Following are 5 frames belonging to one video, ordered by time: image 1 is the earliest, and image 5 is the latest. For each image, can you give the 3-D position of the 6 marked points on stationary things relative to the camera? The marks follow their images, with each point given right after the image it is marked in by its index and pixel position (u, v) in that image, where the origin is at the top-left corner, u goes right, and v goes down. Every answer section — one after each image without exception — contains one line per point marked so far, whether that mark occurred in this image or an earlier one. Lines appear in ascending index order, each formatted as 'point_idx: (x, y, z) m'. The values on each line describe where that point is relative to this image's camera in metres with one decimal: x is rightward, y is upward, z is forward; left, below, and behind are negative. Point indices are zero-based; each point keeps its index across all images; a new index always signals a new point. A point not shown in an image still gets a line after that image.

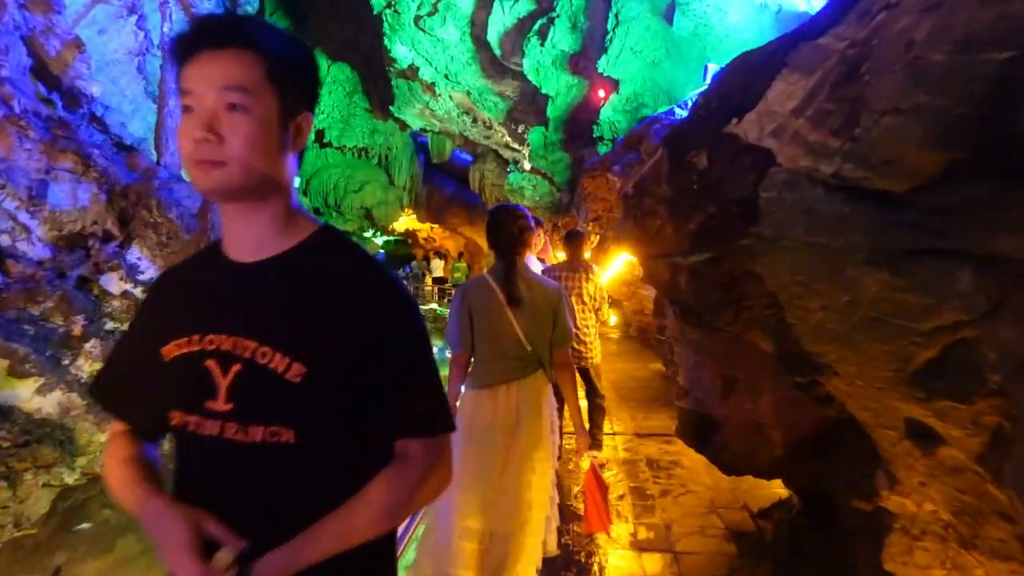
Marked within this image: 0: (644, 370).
0: (+1.5, -1.0, +8.5) m
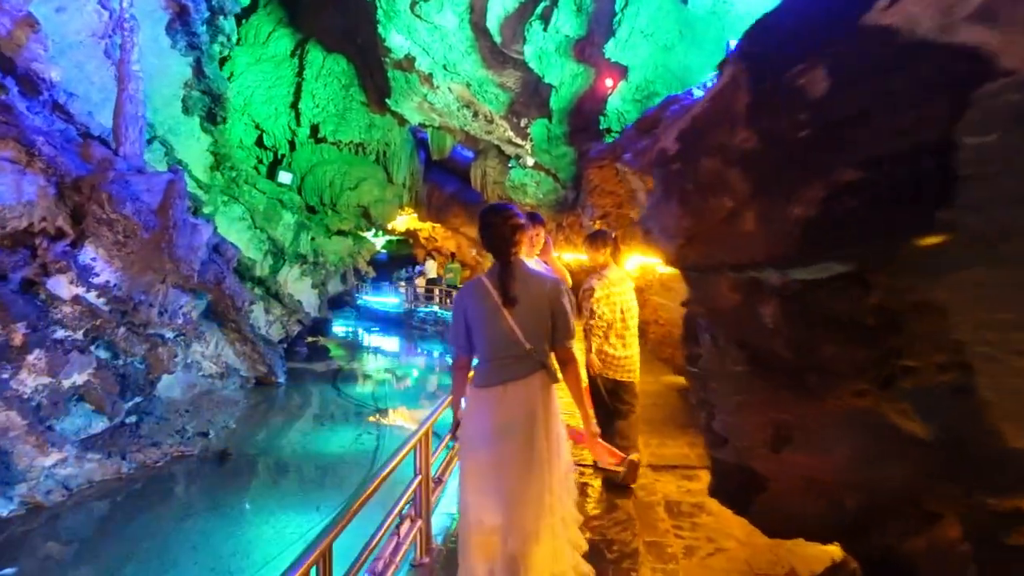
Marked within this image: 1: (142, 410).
0: (+1.5, -1.0, +7.6) m
1: (-4.5, -1.5, +8.8) m
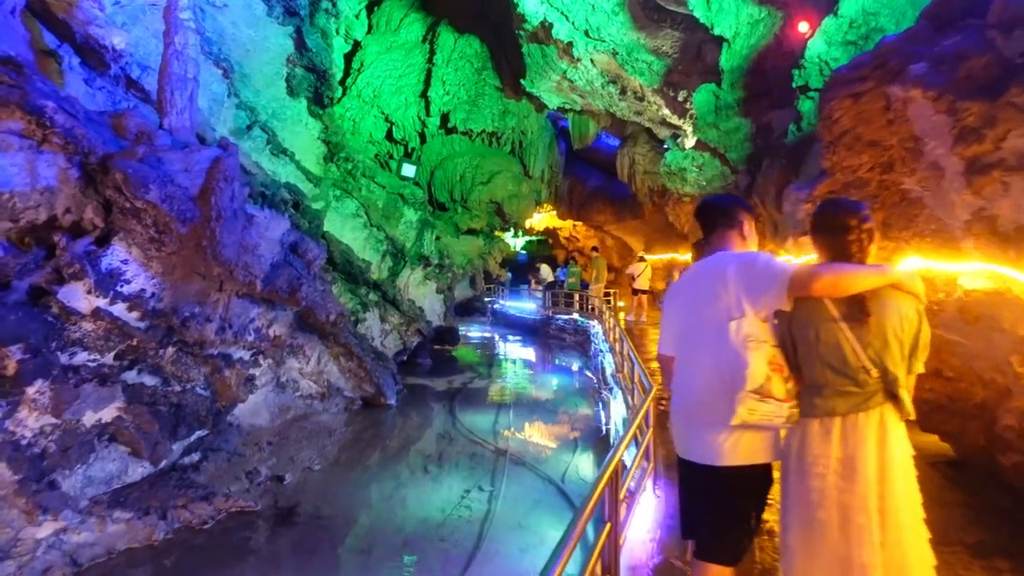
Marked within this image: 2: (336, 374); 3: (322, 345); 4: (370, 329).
0: (+2.6, -1.2, +4.9) m
1: (-3.0, -1.6, +7.2) m
2: (-2.5, -1.2, +10.3) m
3: (-2.6, -0.8, +10.1) m
4: (-2.4, -0.7, +12.5) m
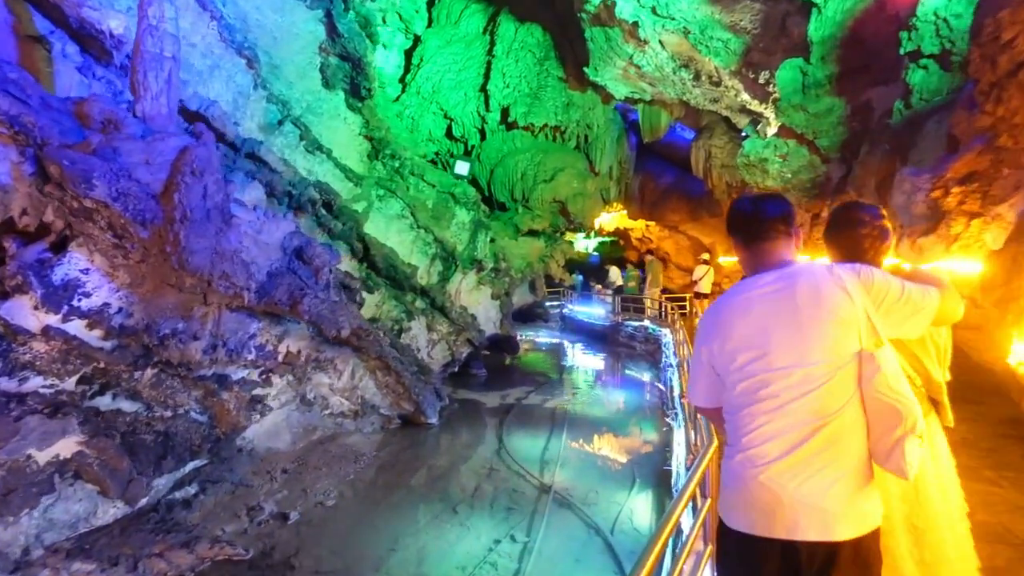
0: (+2.7, -1.3, +3.4) m
1: (-2.7, -1.7, +6.4) m
2: (-1.8, -1.3, +9.4) m
3: (-2.0, -0.9, +9.2) m
4: (-1.5, -0.8, +11.5) m
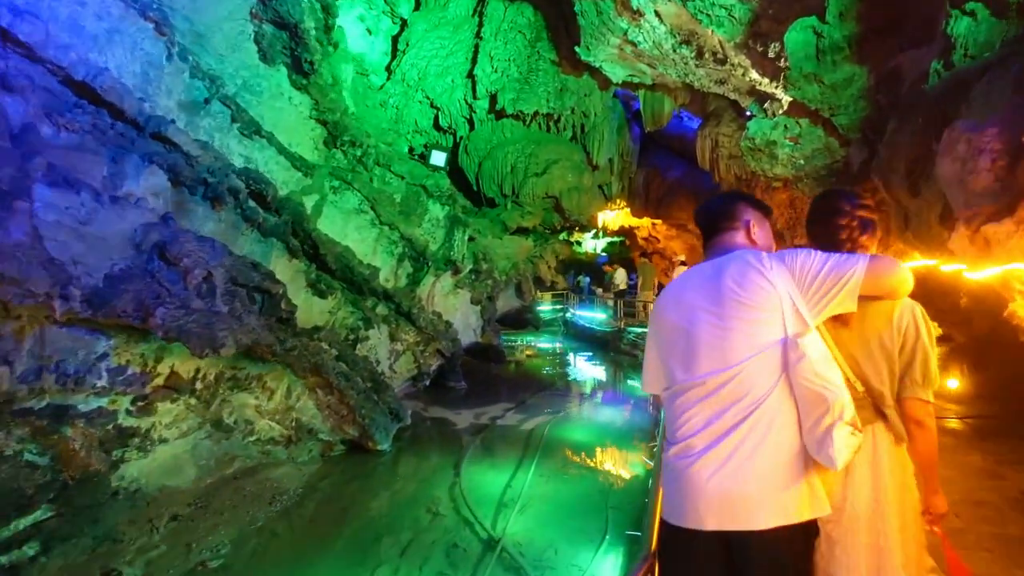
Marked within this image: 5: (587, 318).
0: (+2.1, -1.3, +2.0) m
1: (-3.2, -1.7, +5.1) m
2: (-2.3, -1.4, +8.1) m
3: (-2.4, -1.0, +7.8) m
4: (-1.9, -0.9, +10.2) m
5: (+1.9, -0.8, +19.0) m
